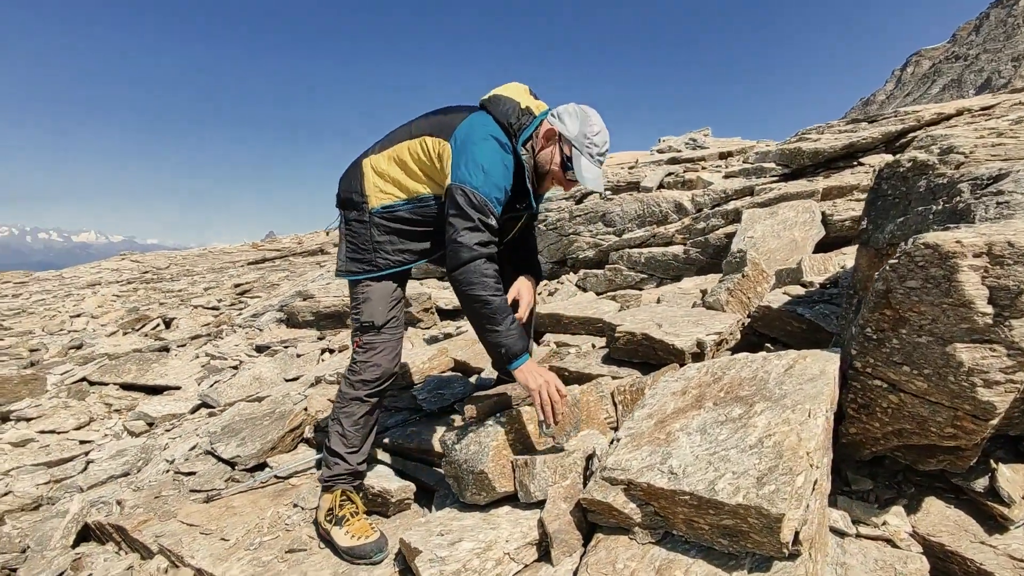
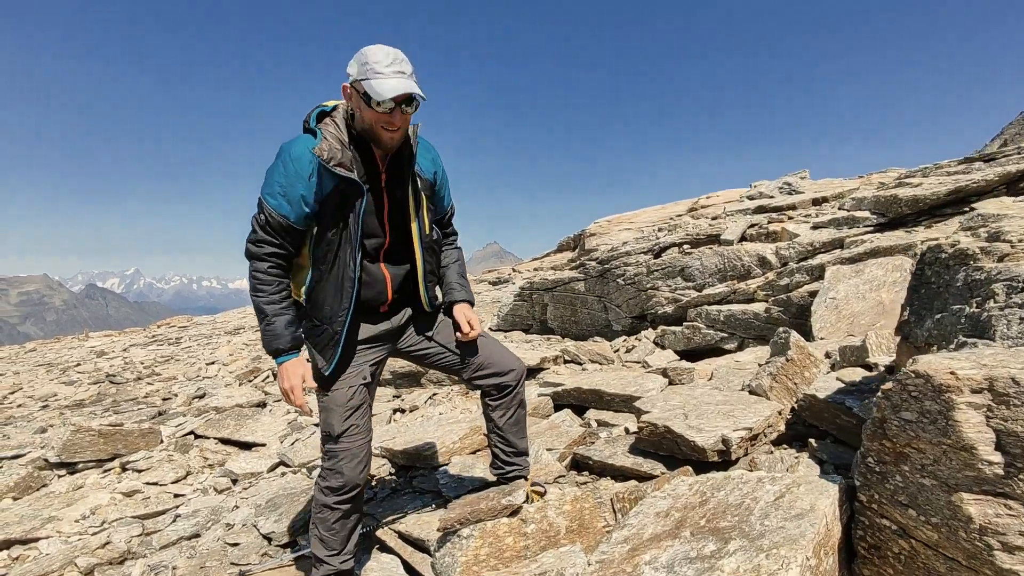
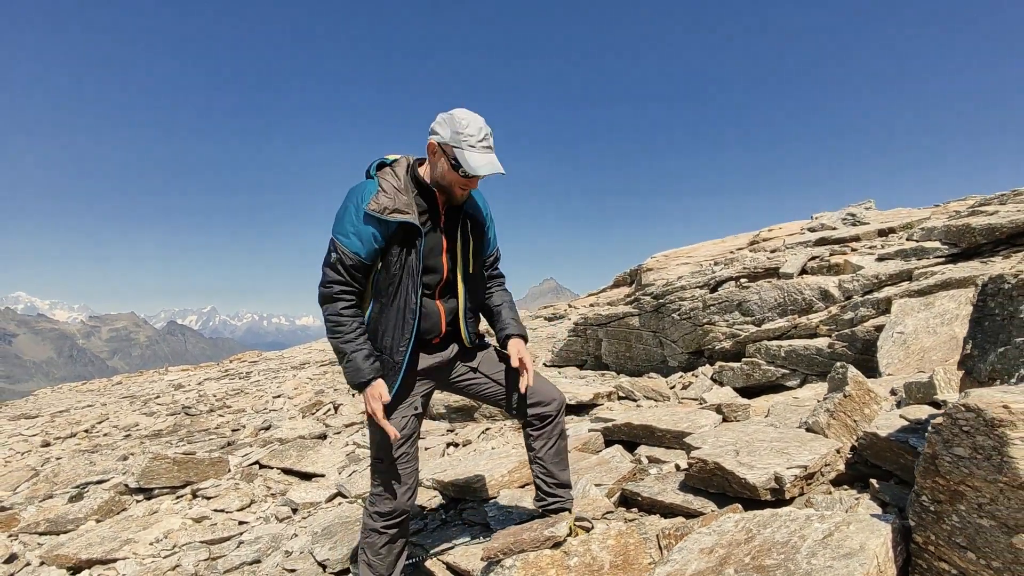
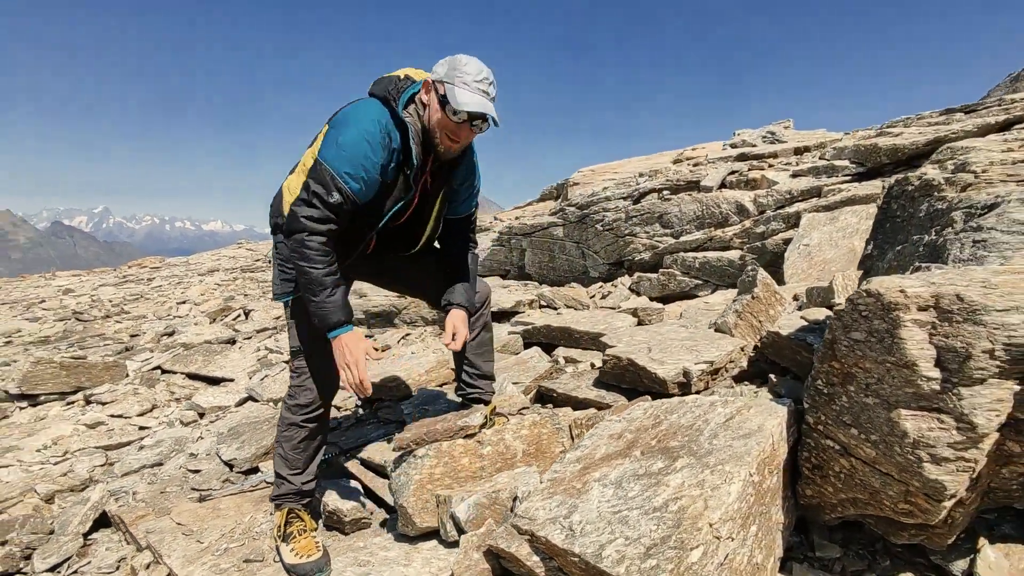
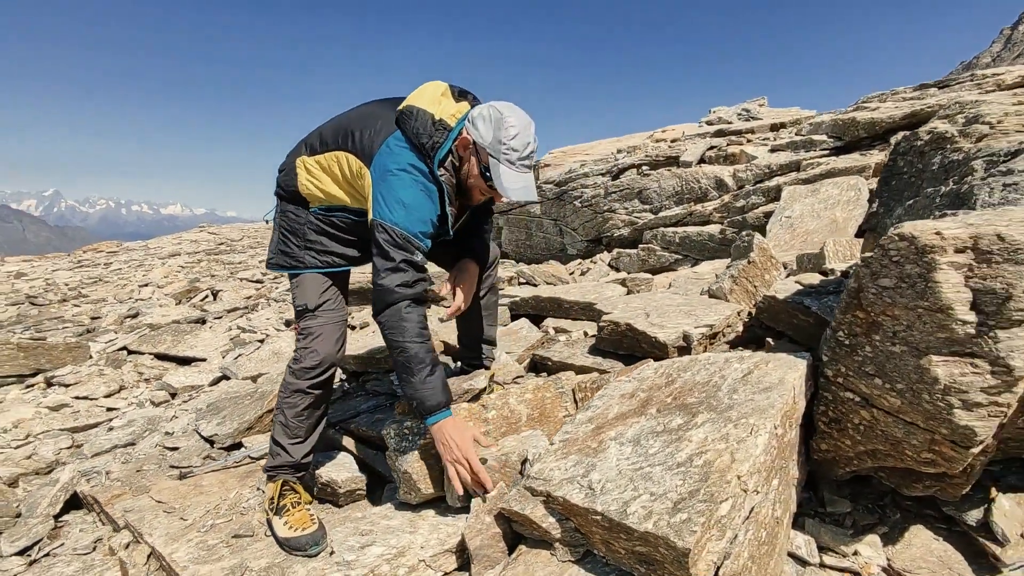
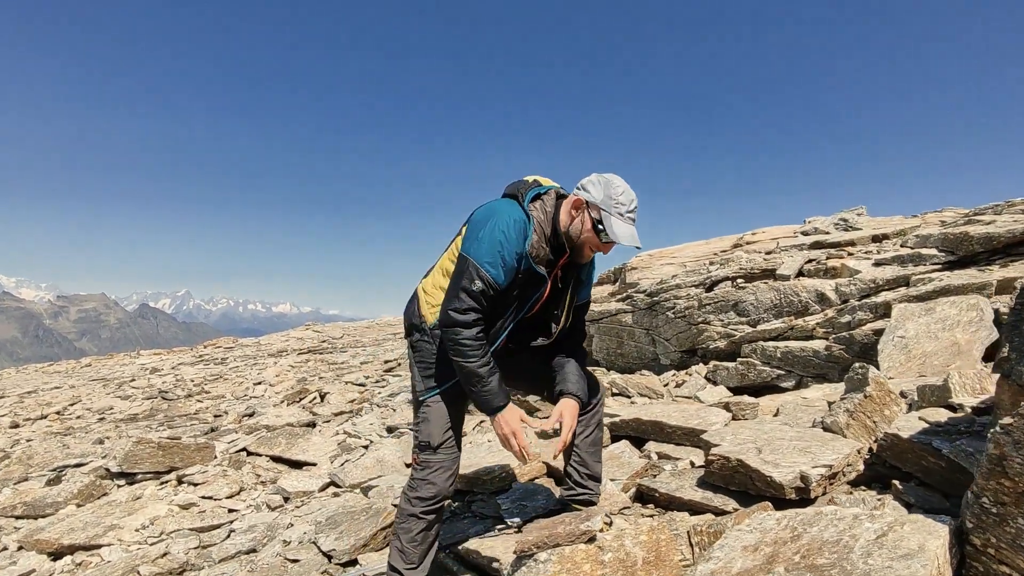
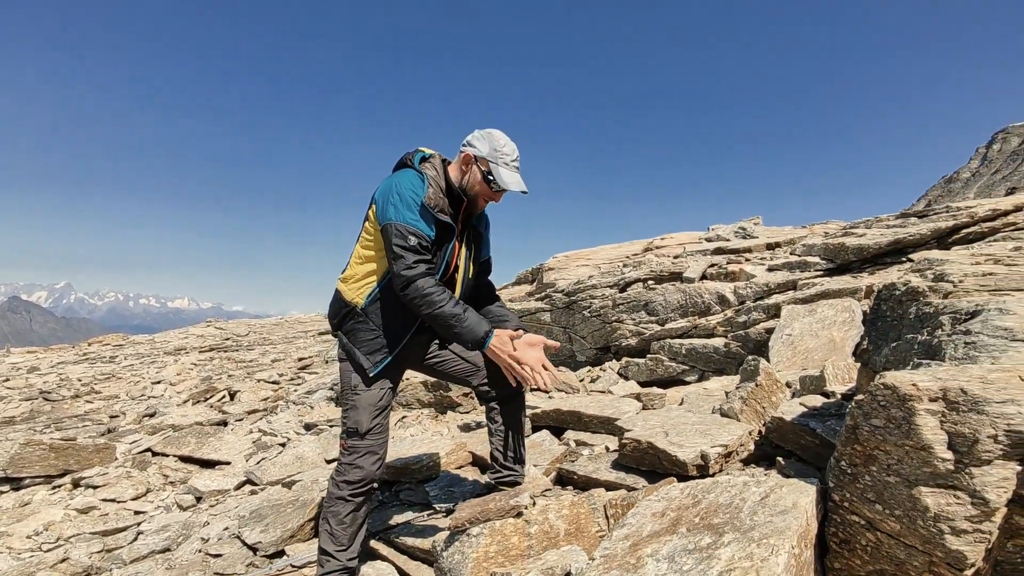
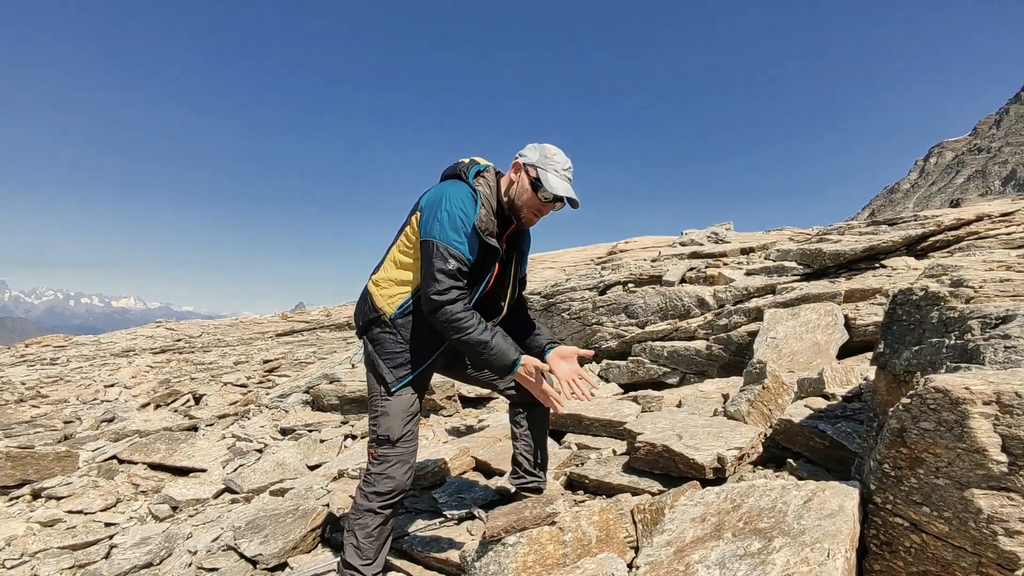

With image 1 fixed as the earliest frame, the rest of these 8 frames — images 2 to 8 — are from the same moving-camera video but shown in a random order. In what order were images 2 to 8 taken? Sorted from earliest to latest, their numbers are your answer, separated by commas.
5, 4, 2, 3, 6, 7, 8
